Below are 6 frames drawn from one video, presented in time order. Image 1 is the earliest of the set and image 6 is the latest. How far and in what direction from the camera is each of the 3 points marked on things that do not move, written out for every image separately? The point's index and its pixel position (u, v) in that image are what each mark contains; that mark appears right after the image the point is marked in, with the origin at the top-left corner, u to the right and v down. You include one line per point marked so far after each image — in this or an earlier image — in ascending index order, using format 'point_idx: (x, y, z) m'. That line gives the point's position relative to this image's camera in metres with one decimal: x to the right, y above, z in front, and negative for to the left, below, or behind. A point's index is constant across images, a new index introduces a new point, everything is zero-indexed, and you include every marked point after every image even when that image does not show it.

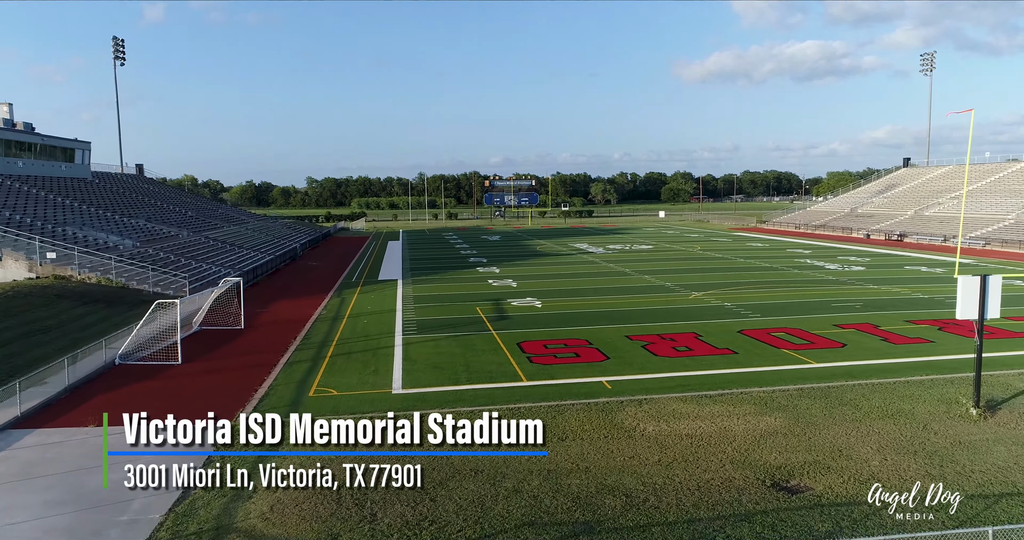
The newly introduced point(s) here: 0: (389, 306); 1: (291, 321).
0: (-2.9, -0.9, +18.9) m
1: (-4.8, -1.1, +17.3) m
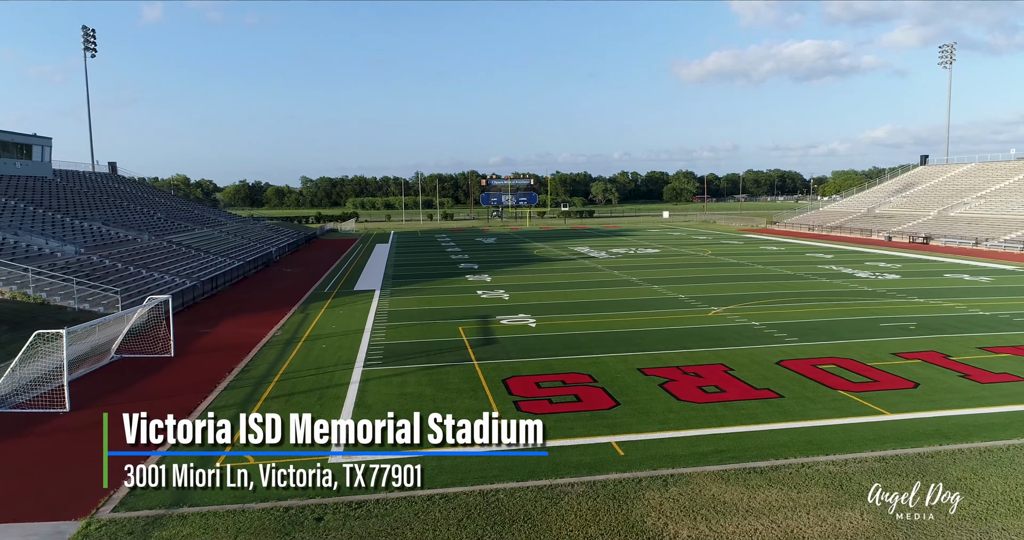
0: (-3.1, -1.2, +16.1) m
1: (-5.0, -1.4, +14.5) m
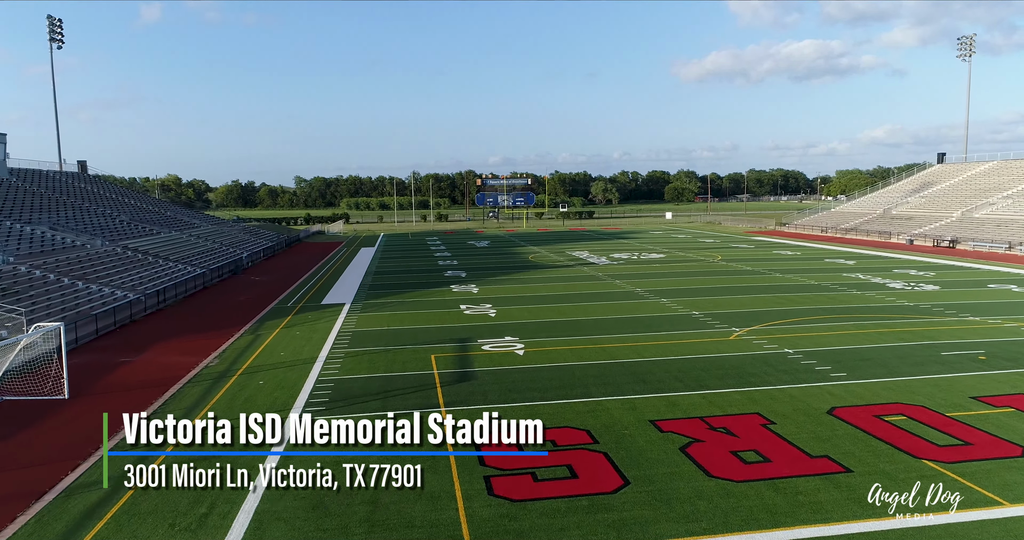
0: (-3.4, -1.4, +13.4) m
1: (-5.3, -1.6, +11.8) m
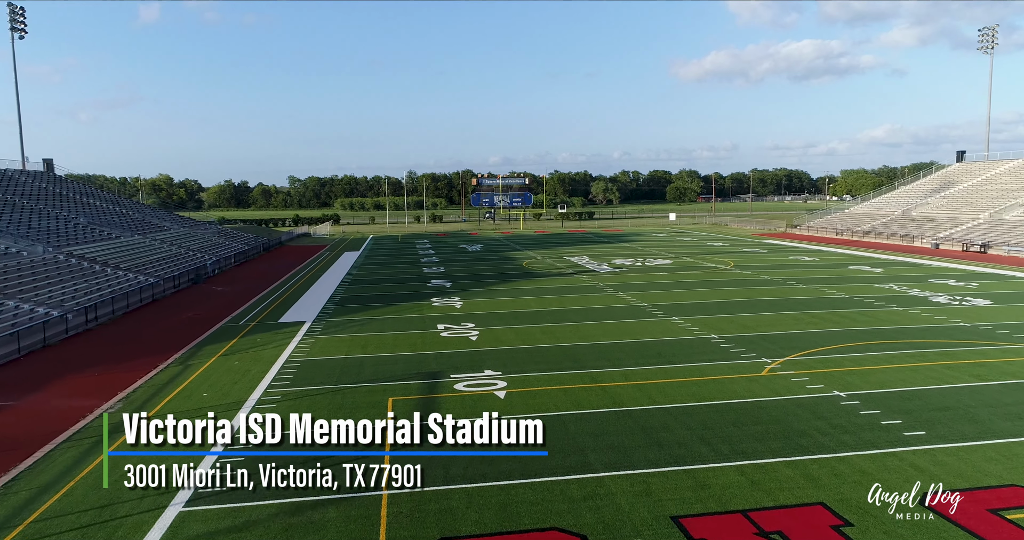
0: (-3.7, -1.7, +10.7) m
1: (-5.6, -1.9, +9.1) m
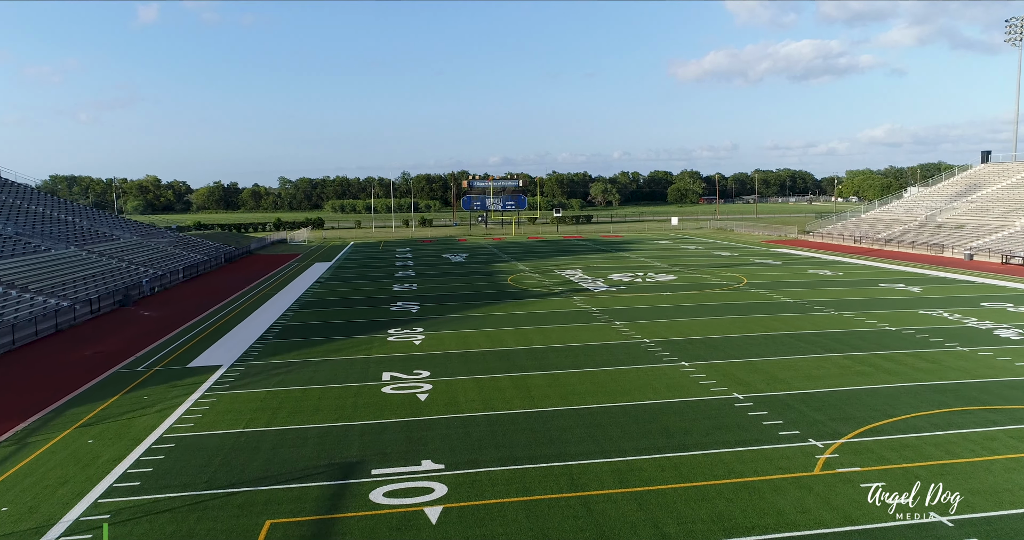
0: (-4.3, -2.2, +7.3) m
1: (-6.1, -2.4, +5.7) m
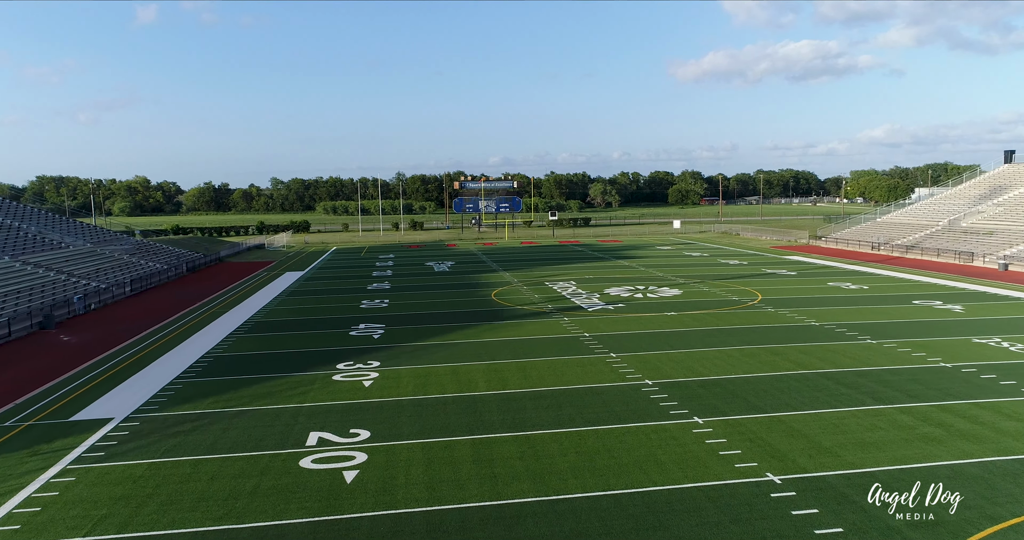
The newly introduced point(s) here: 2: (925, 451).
0: (-4.7, -2.6, +4.5) m
1: (-6.6, -2.8, +2.9) m
2: (+4.5, -2.0, +8.9) m
